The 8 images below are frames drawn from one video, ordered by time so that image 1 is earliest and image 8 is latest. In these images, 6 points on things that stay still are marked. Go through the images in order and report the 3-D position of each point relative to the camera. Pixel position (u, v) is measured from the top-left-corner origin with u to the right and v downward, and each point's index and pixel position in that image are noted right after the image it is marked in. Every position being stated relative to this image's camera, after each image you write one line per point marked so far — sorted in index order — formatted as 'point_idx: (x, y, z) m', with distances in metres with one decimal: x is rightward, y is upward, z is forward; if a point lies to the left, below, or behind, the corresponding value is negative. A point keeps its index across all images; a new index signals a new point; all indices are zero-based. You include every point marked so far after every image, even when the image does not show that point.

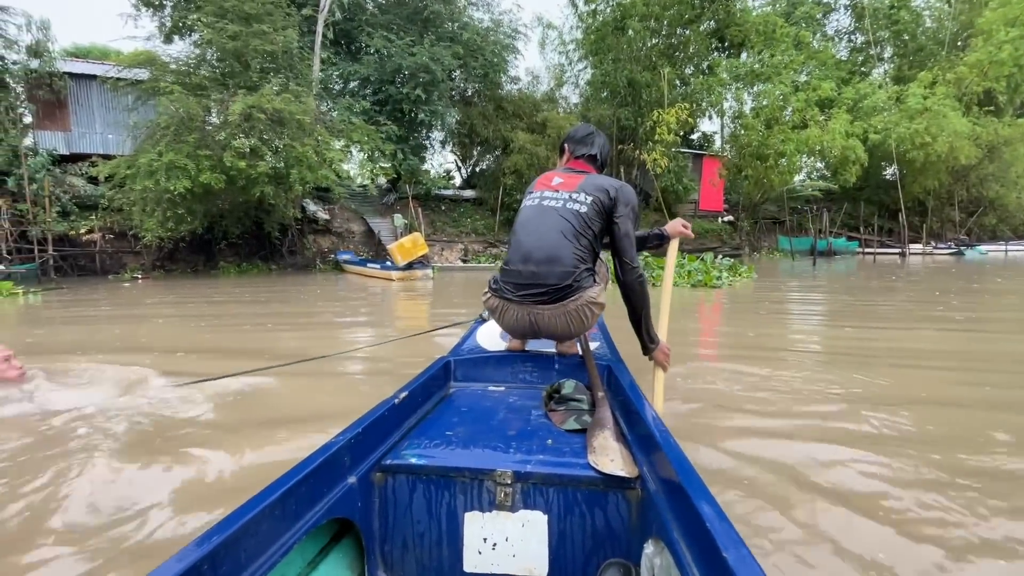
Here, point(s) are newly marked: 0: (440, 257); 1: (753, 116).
0: (-1.8, +0.7, +11.6) m
1: (+6.1, +4.5, +12.3) m
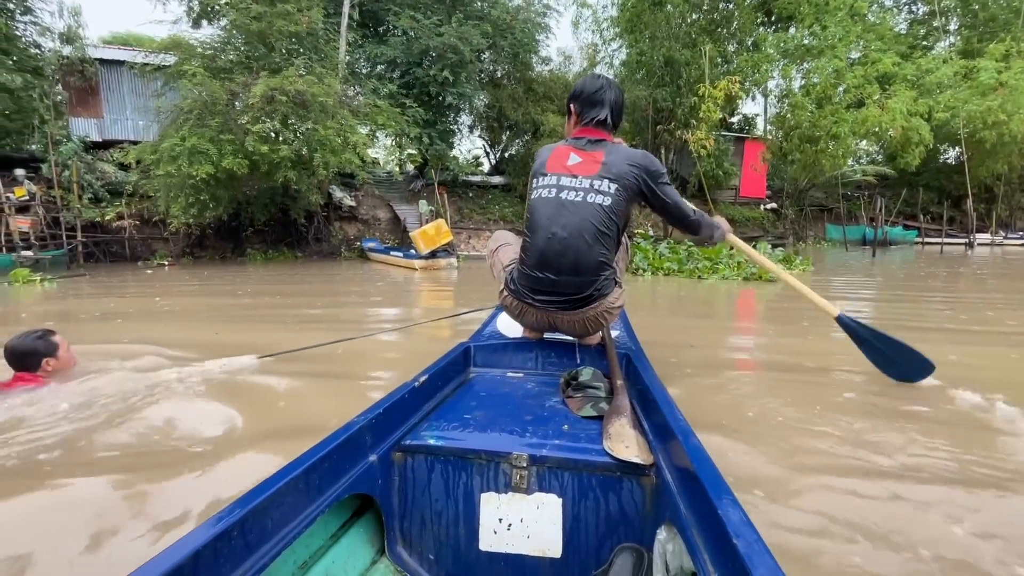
0: (-1.1, +1.0, +11.4) m
1: (+6.9, +4.7, +11.5) m
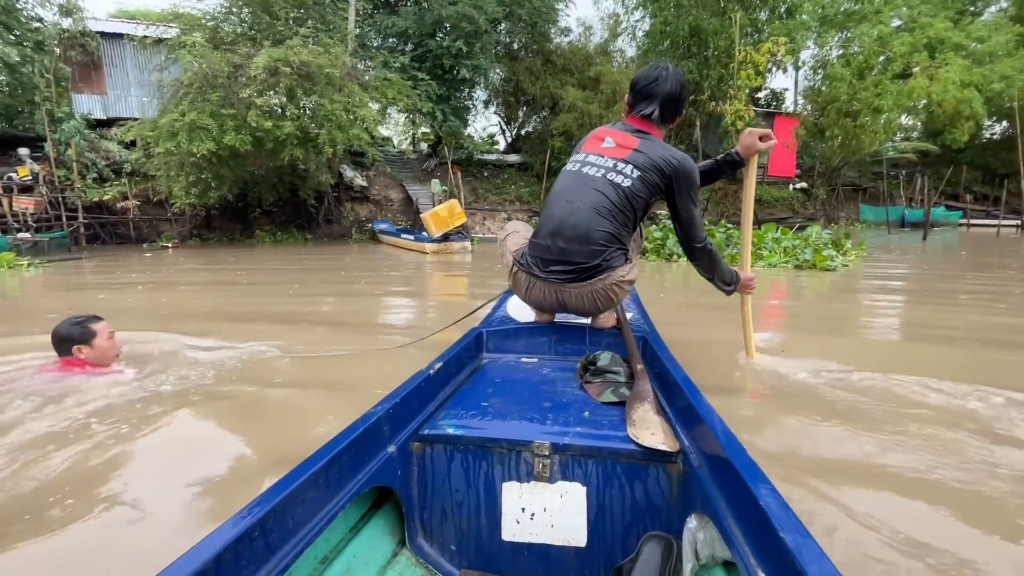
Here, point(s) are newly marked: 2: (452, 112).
0: (-0.7, +1.4, +11.0) m
1: (+7.3, +5.0, +10.7) m
2: (-1.4, +4.1, +11.2) m
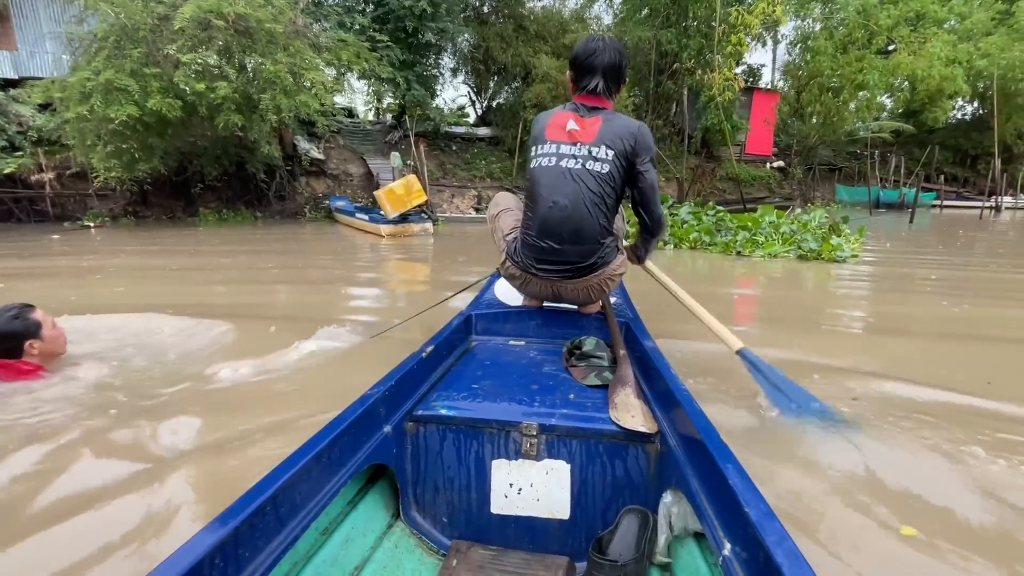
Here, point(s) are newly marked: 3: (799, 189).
0: (-1.3, +1.8, +10.4) m
1: (+6.6, +5.4, +10.4) m
2: (-2.0, +4.5, +10.4) m
3: (+8.1, +2.8, +13.7) m
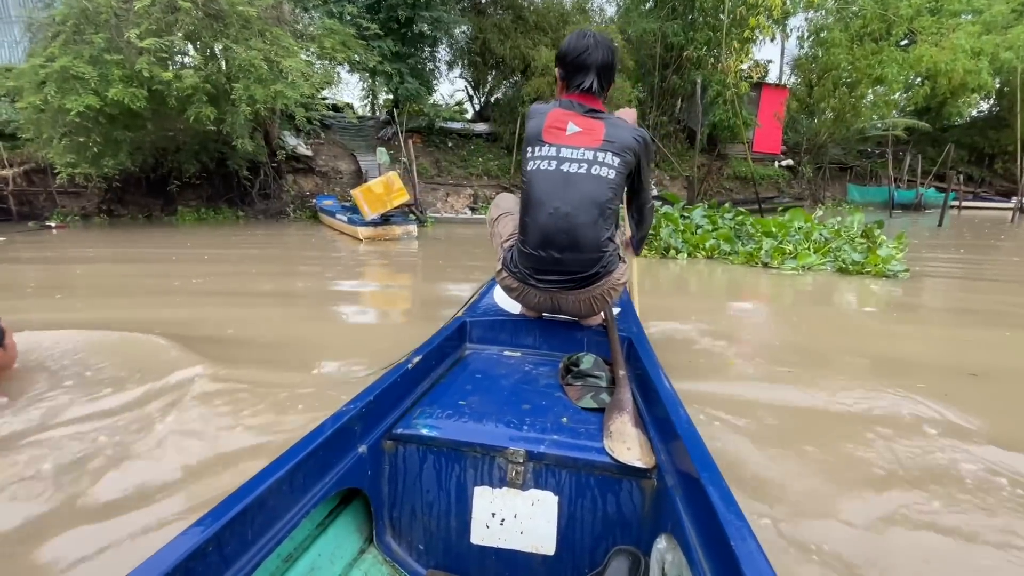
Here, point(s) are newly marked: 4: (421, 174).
0: (-1.4, +1.7, +9.9) m
1: (+6.6, +5.3, +9.9) m
2: (-2.1, +4.4, +9.9) m
3: (+8.1, +2.7, +13.2) m
4: (-1.9, +2.4, +10.3) m
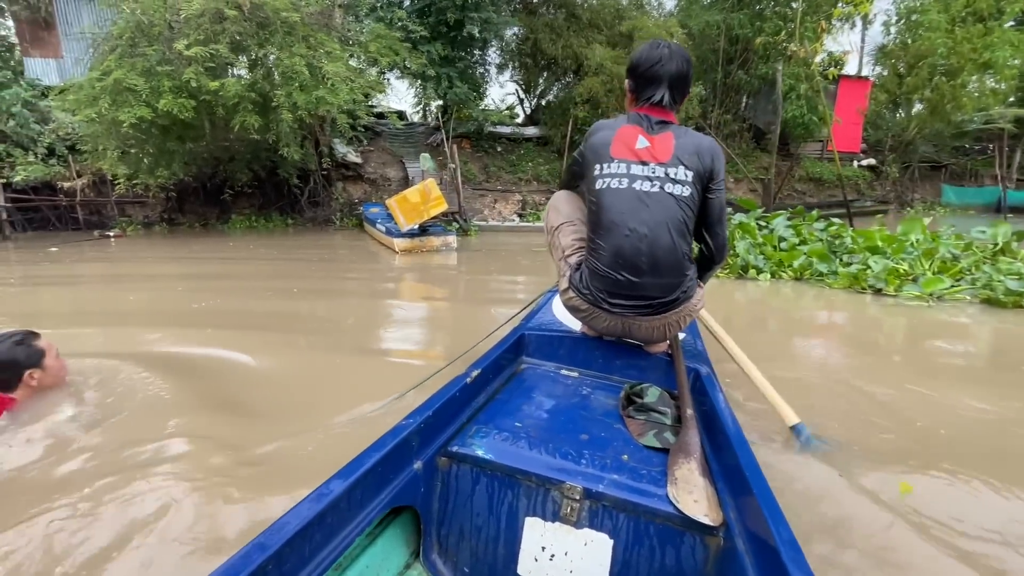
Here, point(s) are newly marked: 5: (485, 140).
0: (-0.4, +1.5, +9.6) m
1: (+7.6, +5.1, +8.8) m
2: (-1.0, +4.2, +9.7) m
3: (+9.4, +2.4, +11.9) m
4: (-0.9, +2.3, +10.1) m
5: (-0.6, +3.3, +10.9) m
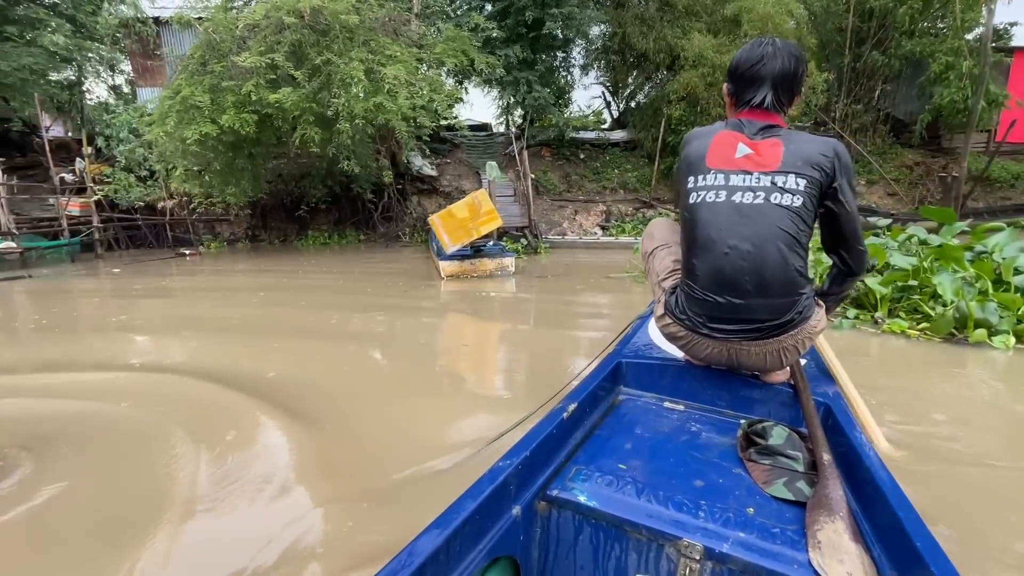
0: (+1.1, +1.2, +8.8) m
1: (+8.9, +4.6, +6.6) m
2: (+0.5, +3.9, +9.1) m
3: (+11.2, +1.9, +9.3) m
4: (+0.7, +1.9, +9.4) m
5: (+1.2, +2.9, +10.2) m
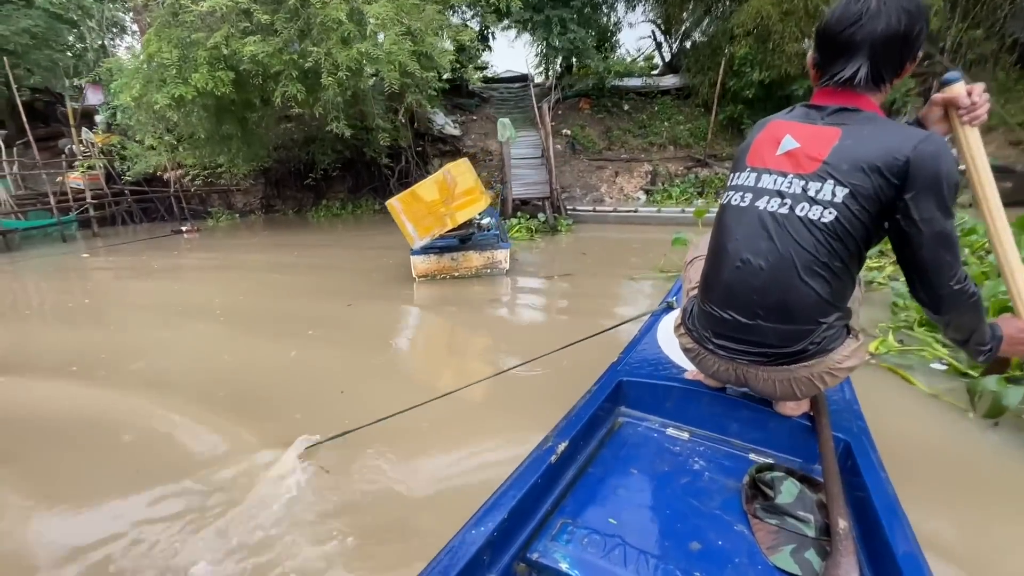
0: (+1.7, +1.7, +7.8) m
1: (+9.1, +4.9, +4.5) m
2: (+1.1, +4.4, +7.9) m
3: (+11.7, +2.4, +7.2) m
4: (+1.3, +2.4, +8.4) m
5: (+1.9, +3.5, +9.0) m
